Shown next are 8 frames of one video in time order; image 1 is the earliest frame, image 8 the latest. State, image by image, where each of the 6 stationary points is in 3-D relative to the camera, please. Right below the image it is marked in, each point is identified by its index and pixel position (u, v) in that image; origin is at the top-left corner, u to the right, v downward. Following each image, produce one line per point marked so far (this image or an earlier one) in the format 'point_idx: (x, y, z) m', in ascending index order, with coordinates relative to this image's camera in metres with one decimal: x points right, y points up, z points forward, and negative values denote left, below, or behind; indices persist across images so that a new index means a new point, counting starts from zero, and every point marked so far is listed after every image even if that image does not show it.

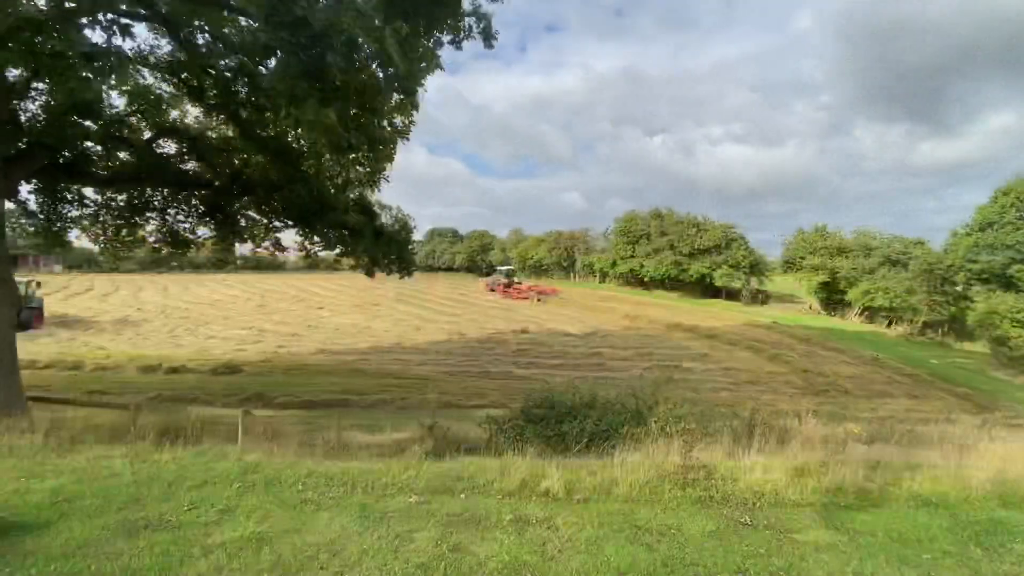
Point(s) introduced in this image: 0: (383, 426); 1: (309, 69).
0: (-2.4, -2.6, +9.0) m
1: (-2.1, +2.3, +4.9) m
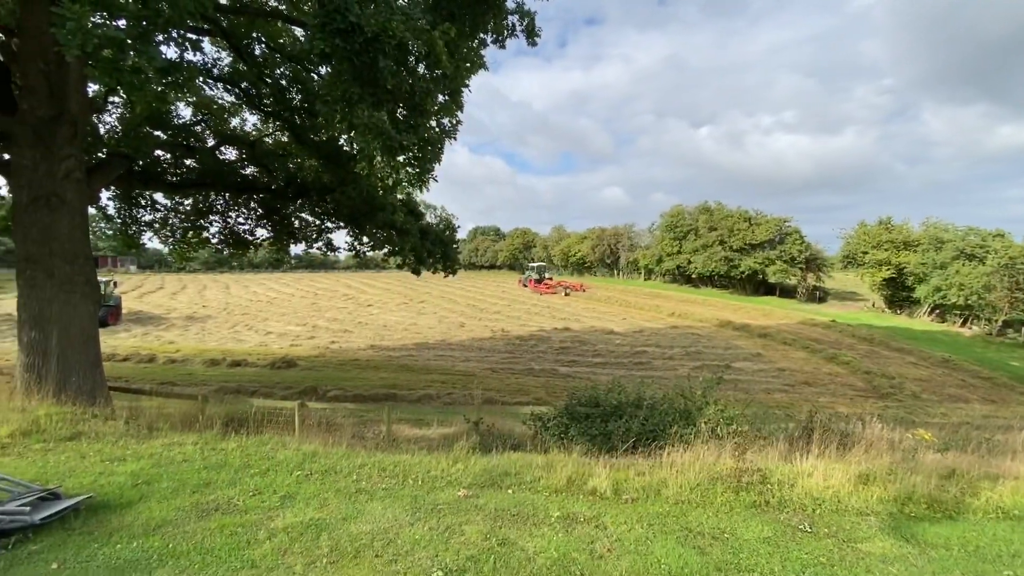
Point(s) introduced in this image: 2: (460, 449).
0: (-1.6, -2.5, +9.2) m
1: (-1.6, +2.3, +5.1) m
2: (-0.6, -2.0, +5.7) m
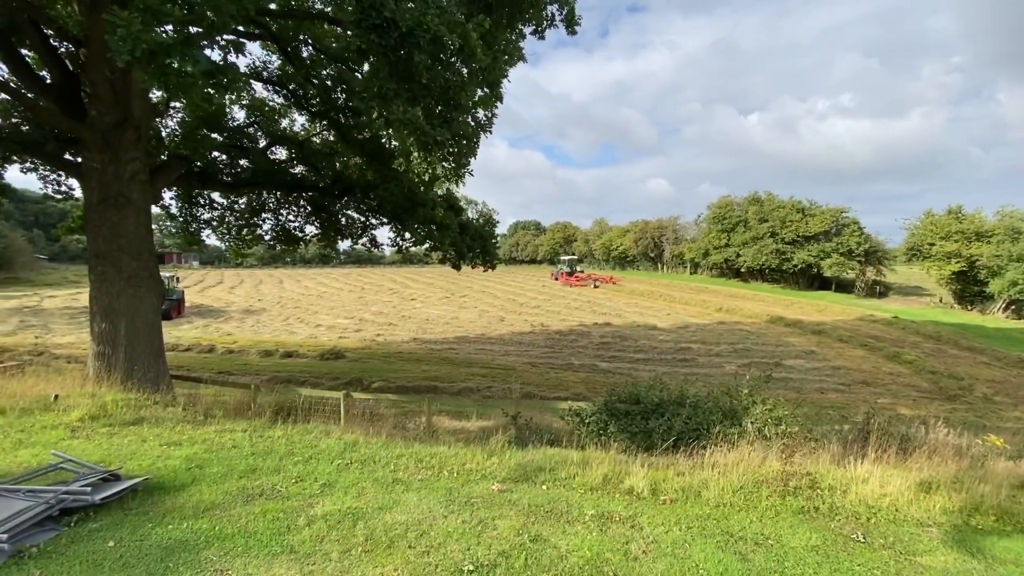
0: (-0.8, -2.4, +9.3) m
1: (-1.2, +2.3, +5.2) m
2: (-0.2, -1.9, +5.7) m
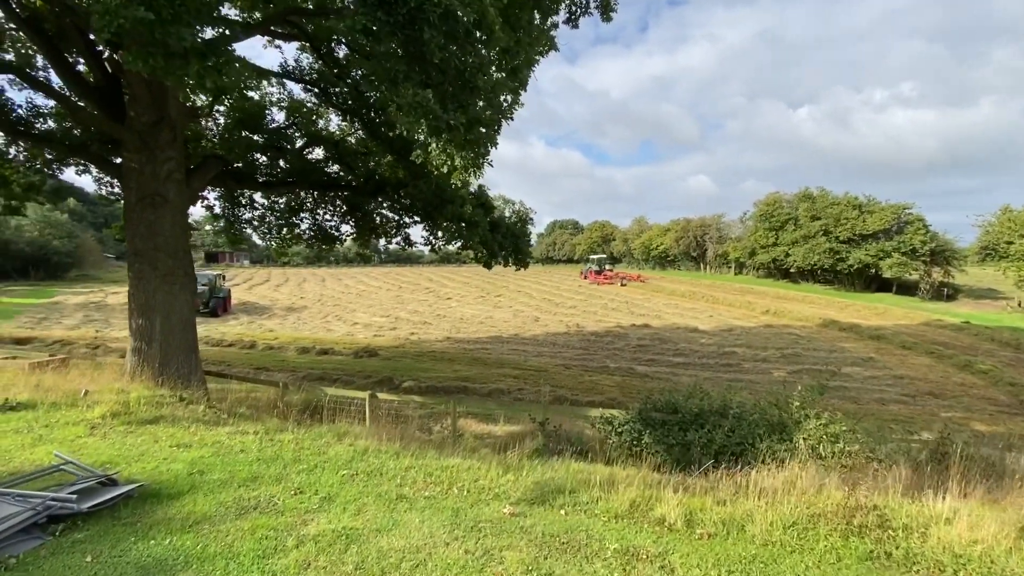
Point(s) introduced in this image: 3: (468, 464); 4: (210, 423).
0: (-0.3, -2.4, +9.0) m
1: (-1.0, +2.4, +4.9) m
2: (+0.1, -1.9, +5.3) m
3: (-0.4, -1.5, +4.0) m
4: (-3.0, -1.4, +4.9) m
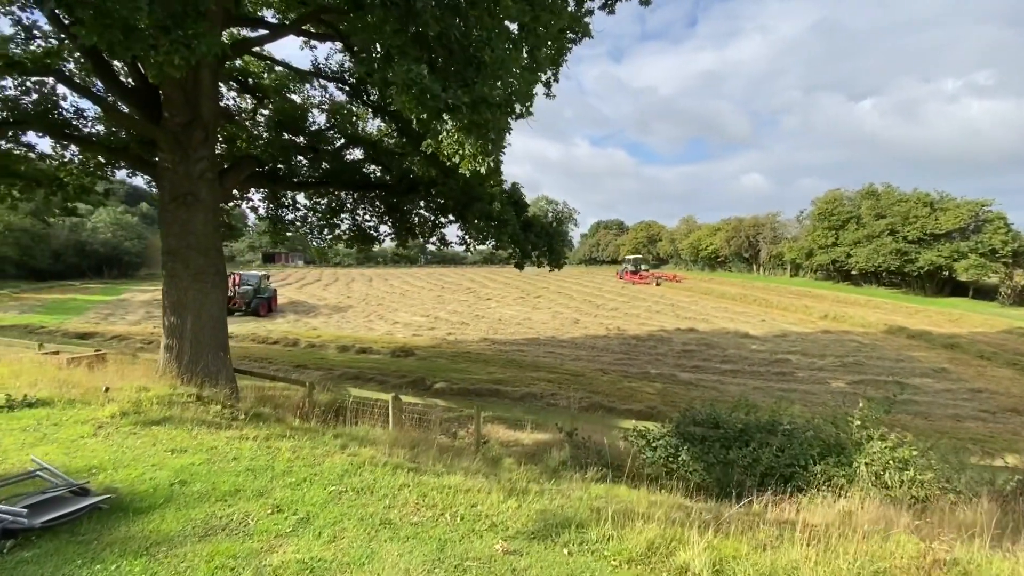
0: (+0.2, -2.4, +8.5) m
1: (-0.8, +2.4, +4.6) m
2: (+0.3, -1.9, +4.9) m
3: (-0.3, -1.4, +3.6) m
4: (-2.9, -1.3, +4.7) m
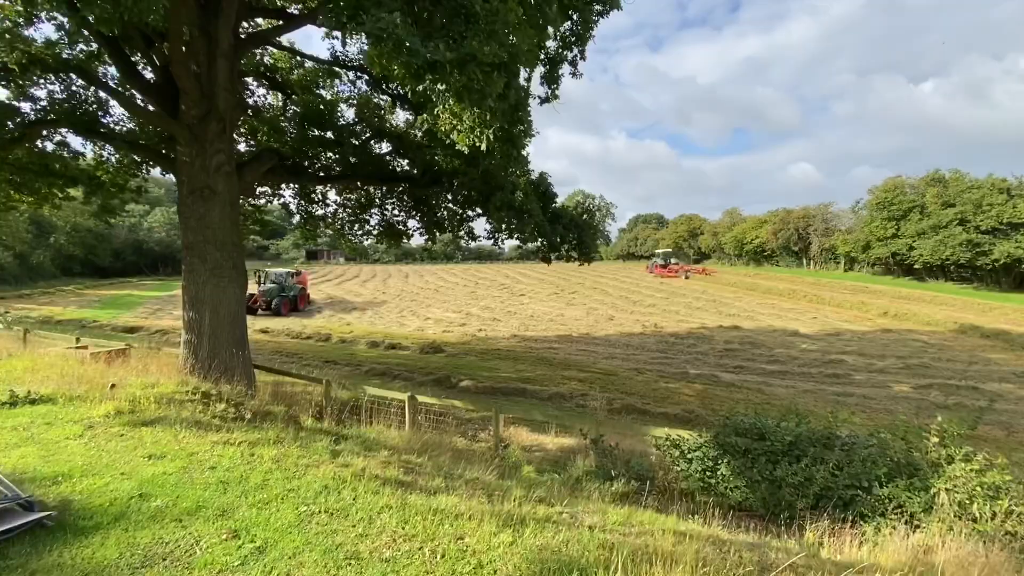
0: (+0.6, -2.3, +8.0) m
1: (-0.7, +2.4, +4.1) m
2: (+0.4, -1.8, +4.4) m
3: (-0.3, -1.4, +3.1) m
4: (-2.8, -1.3, +4.4) m
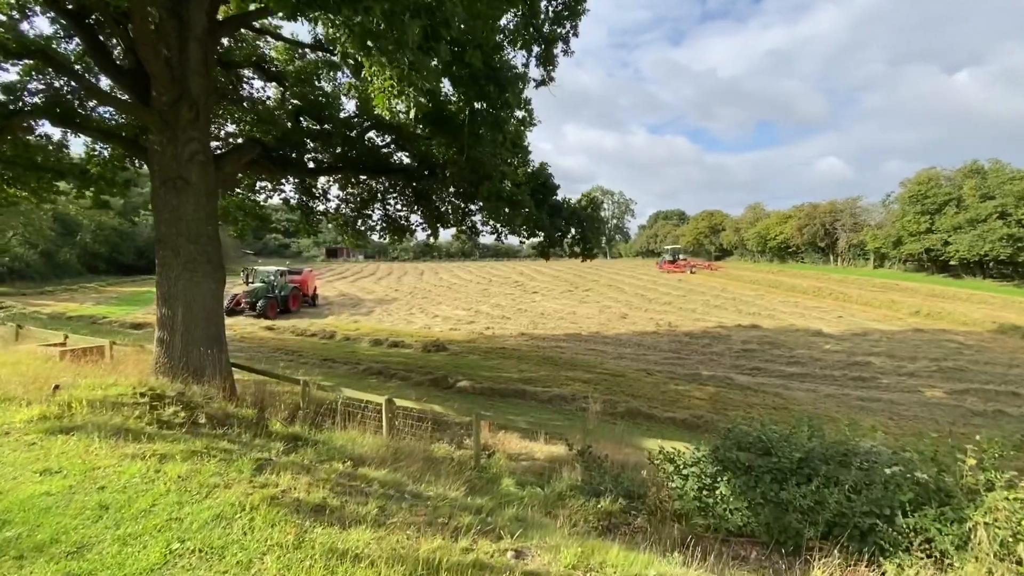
0: (+0.4, -2.2, +7.4) m
1: (-1.1, +2.5, +3.5) m
2: (+0.1, -1.8, +3.8) m
3: (-0.7, -1.3, +2.6) m
4: (-3.1, -1.2, +4.0) m
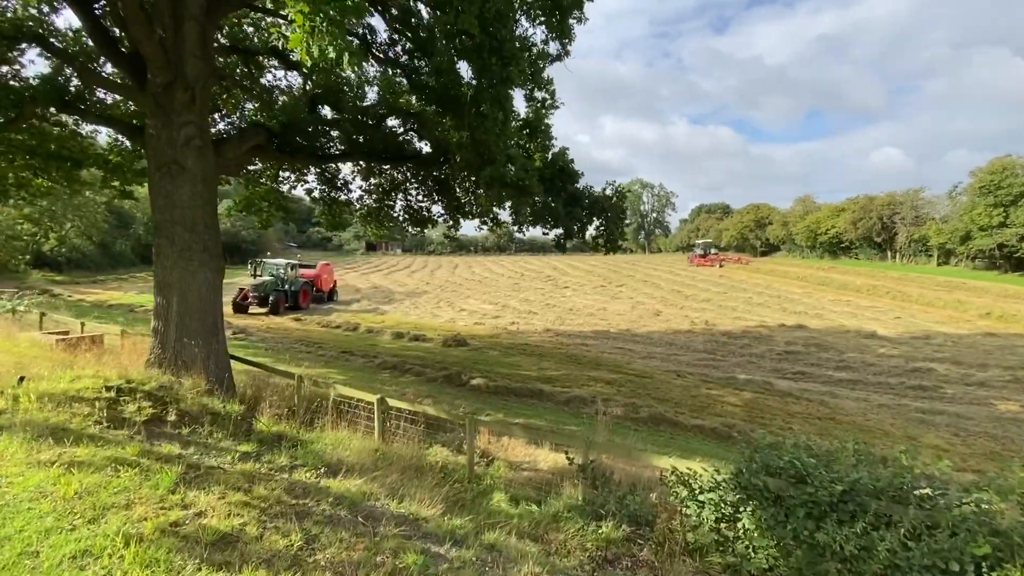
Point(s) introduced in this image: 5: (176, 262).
0: (+0.5, -2.1, +6.8) m
1: (-1.2, +2.6, +3.0) m
2: (-0.2, -1.7, +3.2) m
3: (-1.0, -1.3, +2.0) m
4: (-3.3, -1.1, +3.6) m
5: (-5.0, +0.4, +7.2) m
